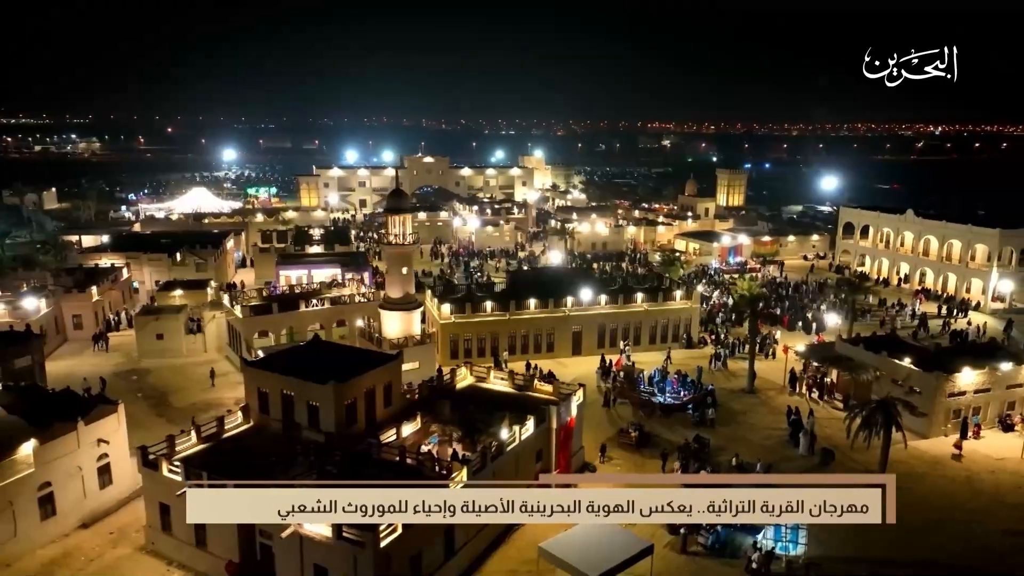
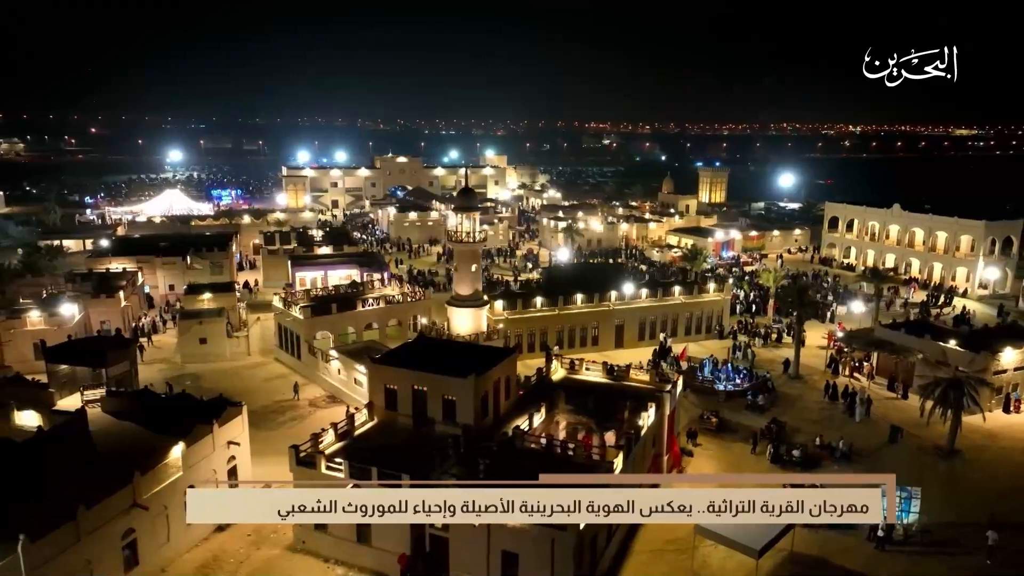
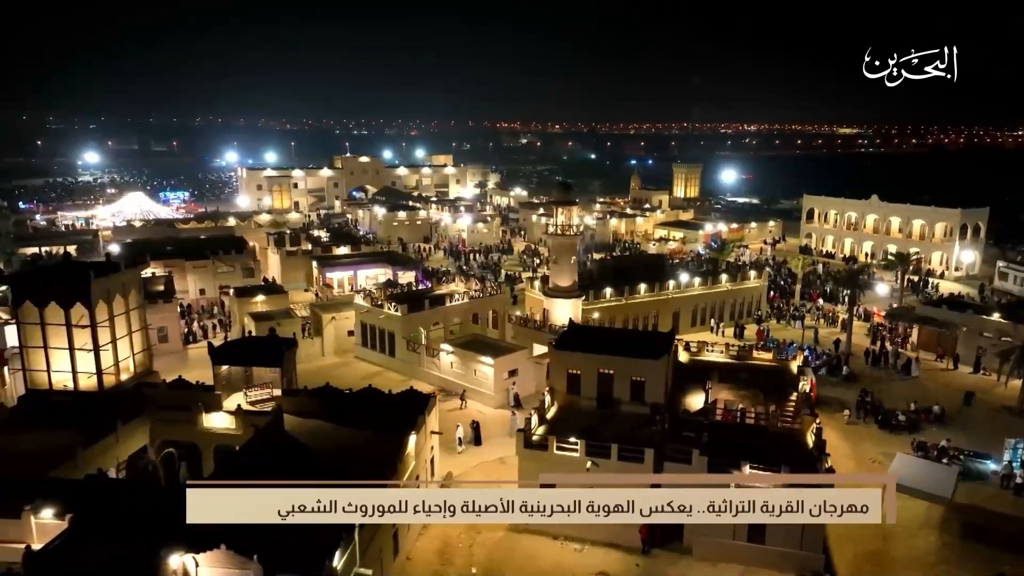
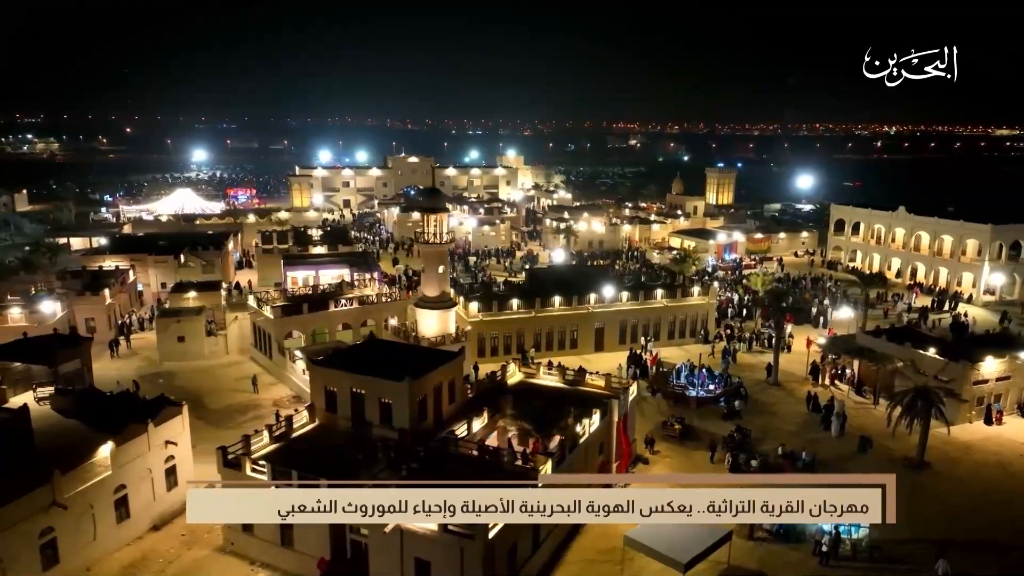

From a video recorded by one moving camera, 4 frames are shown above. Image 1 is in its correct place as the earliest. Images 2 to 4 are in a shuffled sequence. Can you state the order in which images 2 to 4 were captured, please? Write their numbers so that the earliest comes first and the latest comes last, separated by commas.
4, 2, 3
